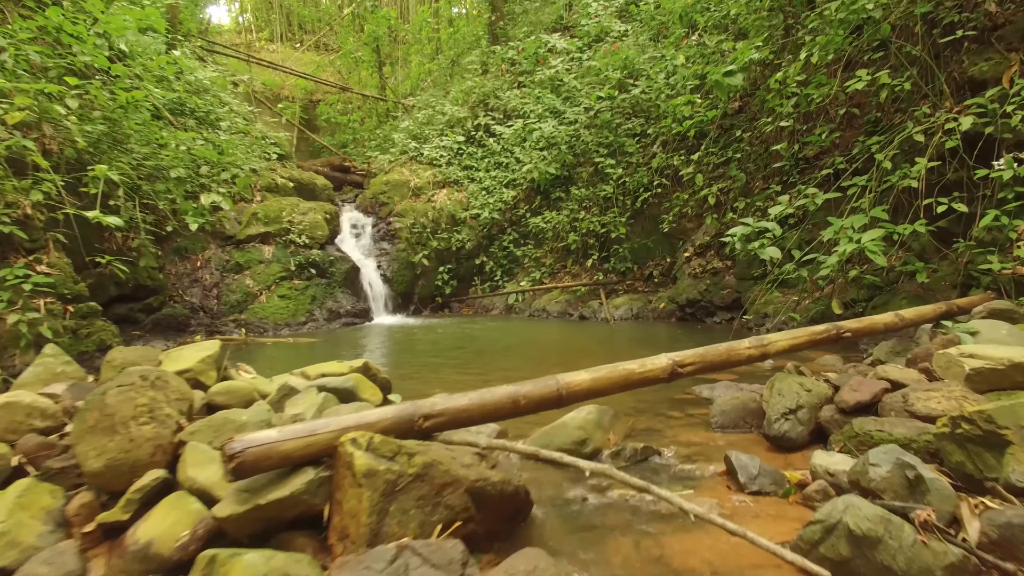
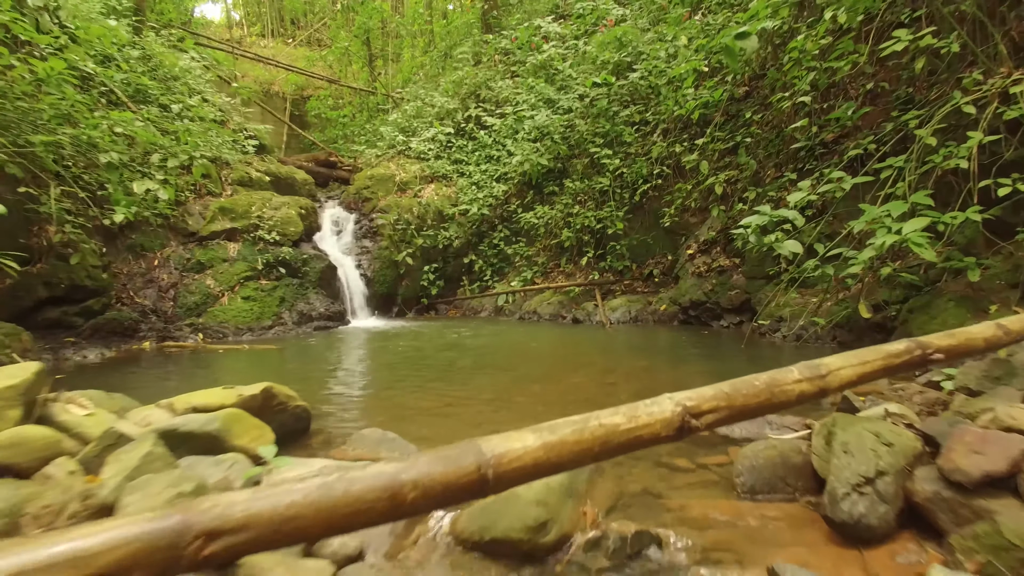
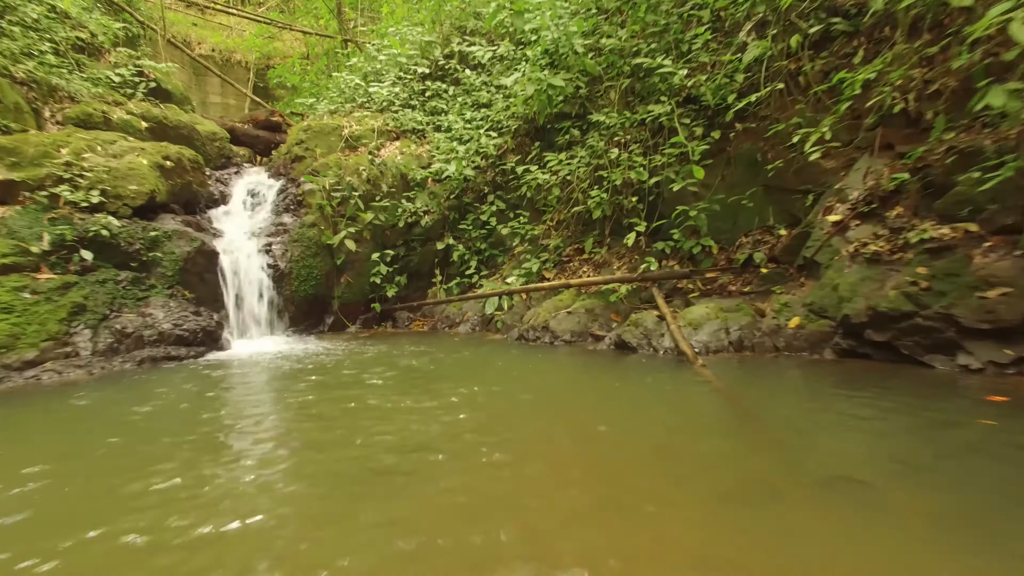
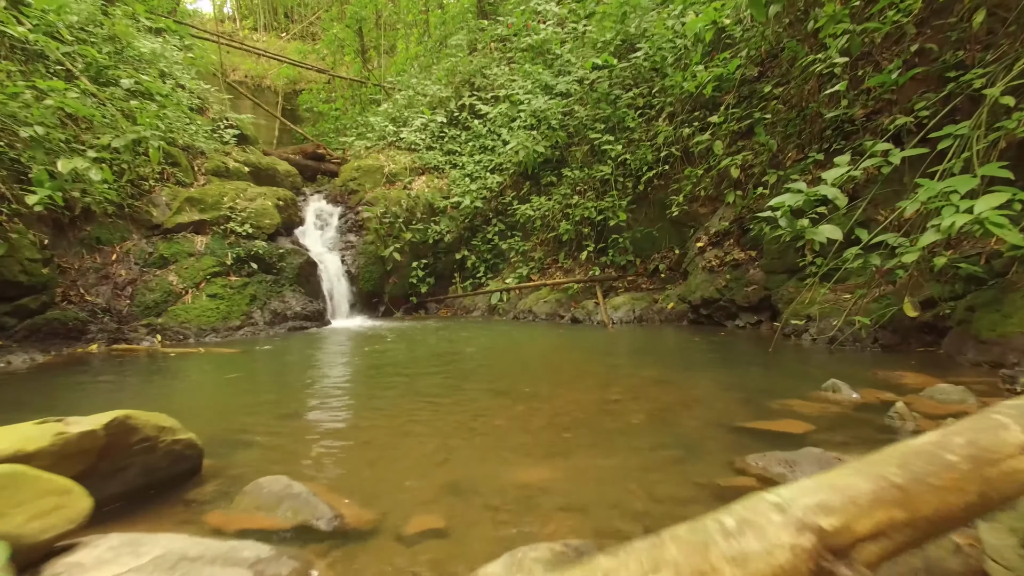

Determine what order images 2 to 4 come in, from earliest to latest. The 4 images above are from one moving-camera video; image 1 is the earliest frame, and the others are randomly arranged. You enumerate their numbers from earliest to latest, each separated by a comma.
2, 4, 3
